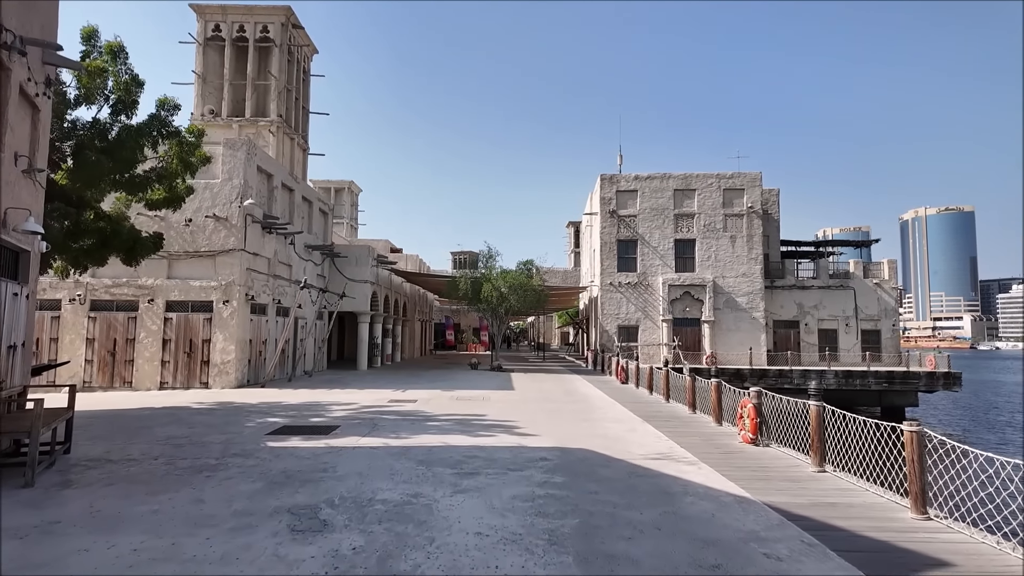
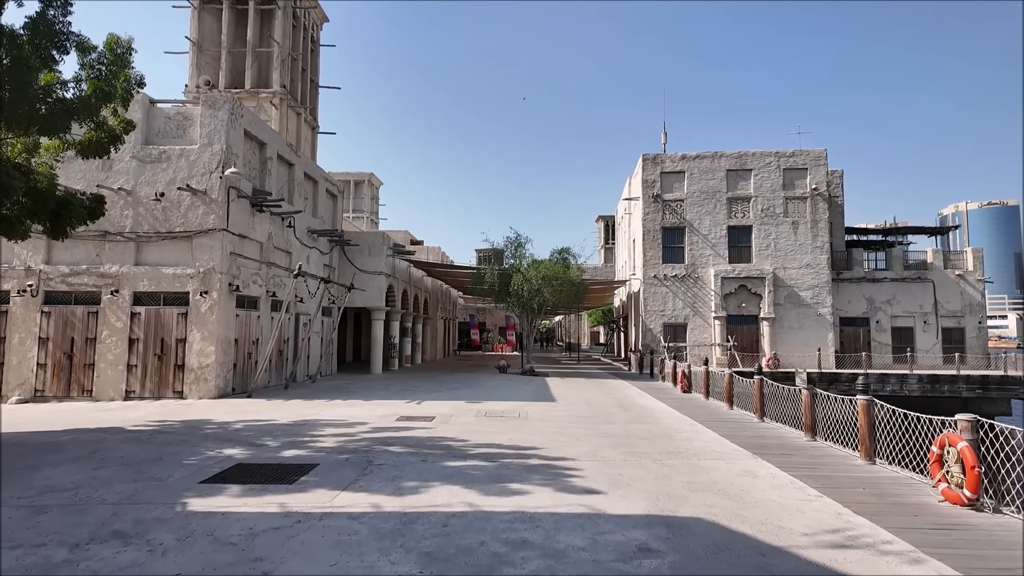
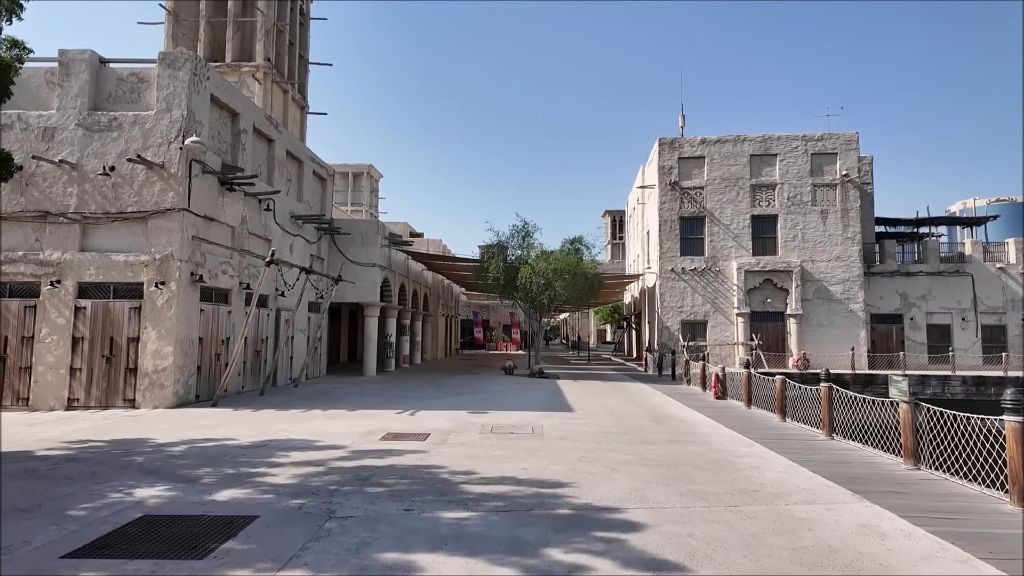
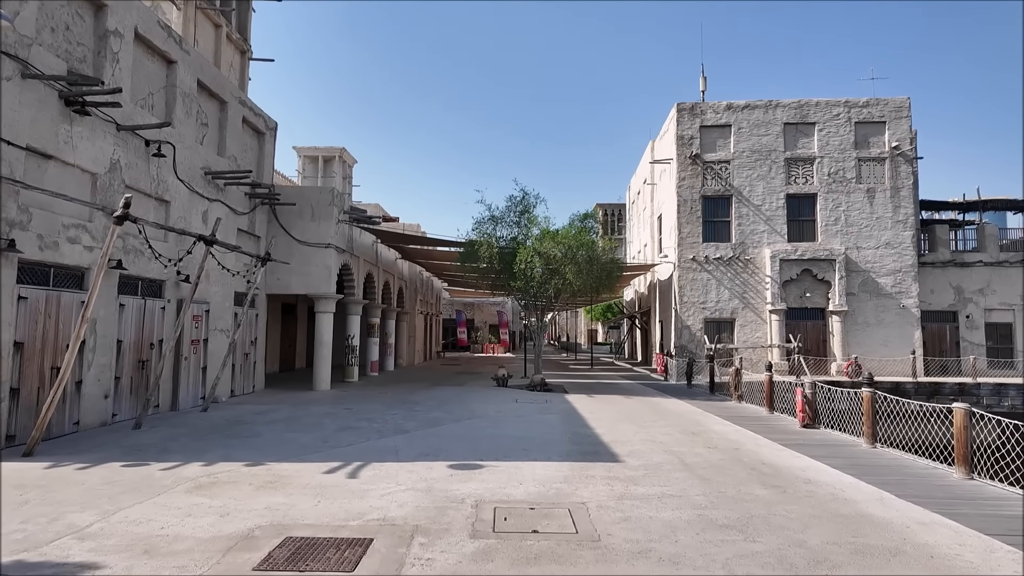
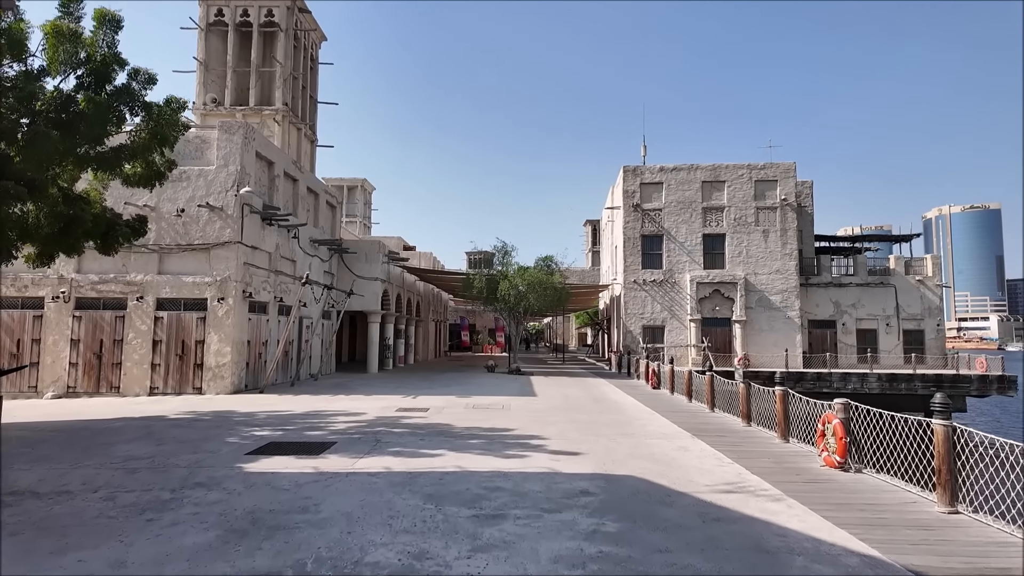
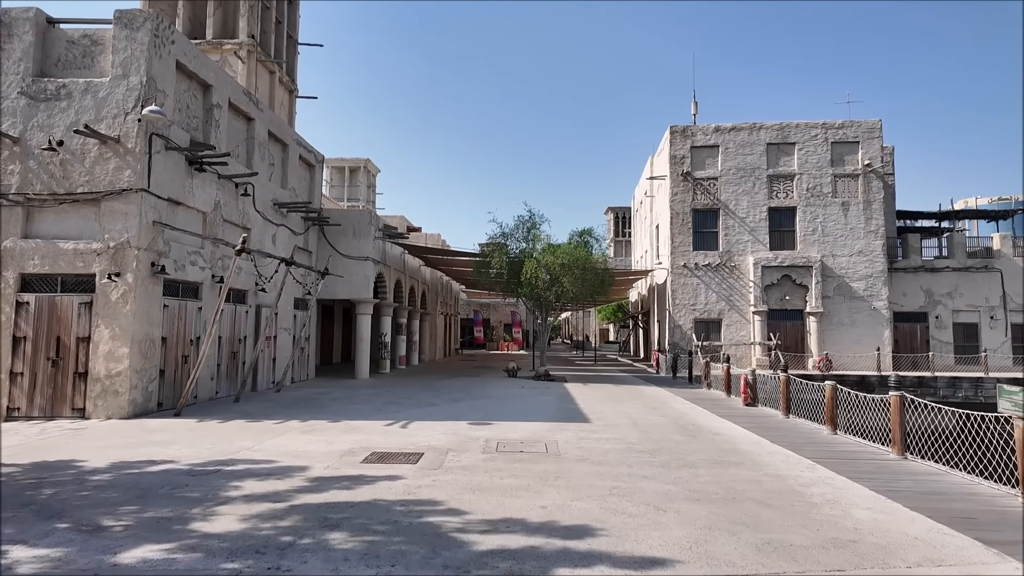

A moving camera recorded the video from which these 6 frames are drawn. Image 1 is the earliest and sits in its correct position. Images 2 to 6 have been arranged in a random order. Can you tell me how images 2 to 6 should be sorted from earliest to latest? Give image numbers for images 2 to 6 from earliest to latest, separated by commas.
5, 2, 3, 6, 4
